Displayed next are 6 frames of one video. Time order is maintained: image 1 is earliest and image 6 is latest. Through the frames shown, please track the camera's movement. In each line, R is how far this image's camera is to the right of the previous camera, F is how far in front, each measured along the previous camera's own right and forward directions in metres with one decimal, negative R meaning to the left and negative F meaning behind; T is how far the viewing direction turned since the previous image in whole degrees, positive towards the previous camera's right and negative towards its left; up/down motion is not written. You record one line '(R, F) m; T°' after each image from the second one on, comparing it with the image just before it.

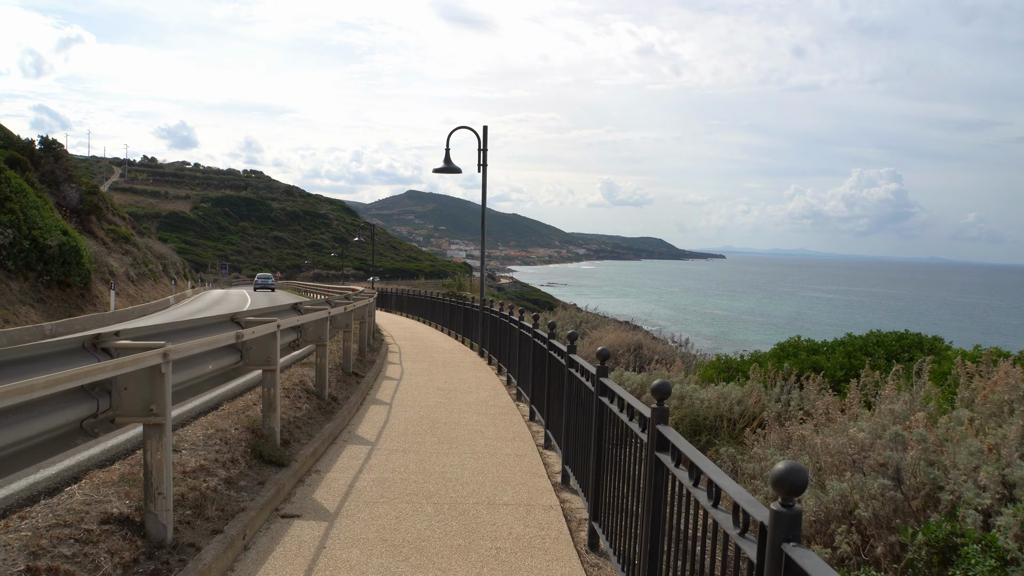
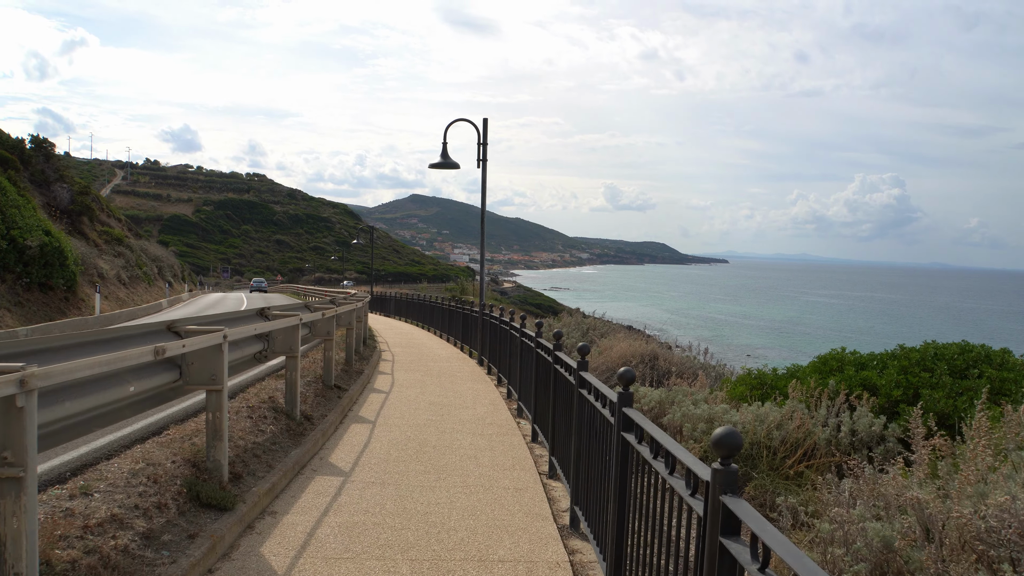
(0.0, +1.1) m; 0°
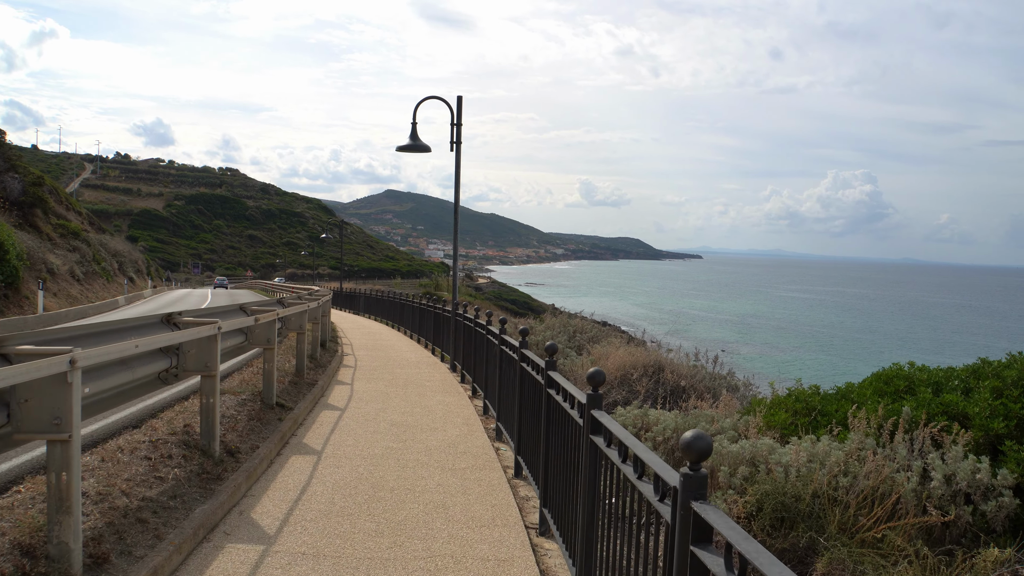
(0.0, +1.5) m; +2°
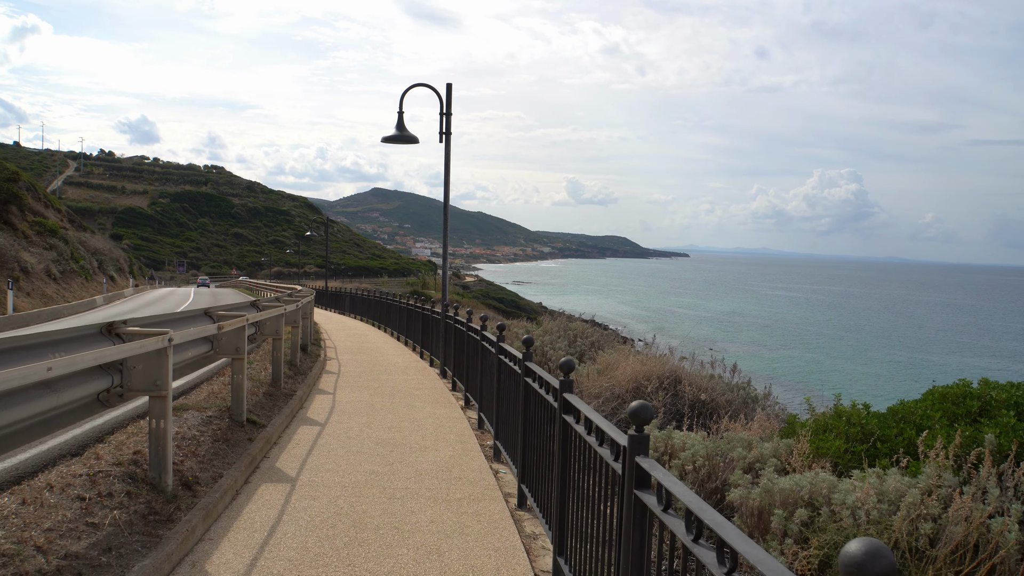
(-0.1, +0.8) m; +1°
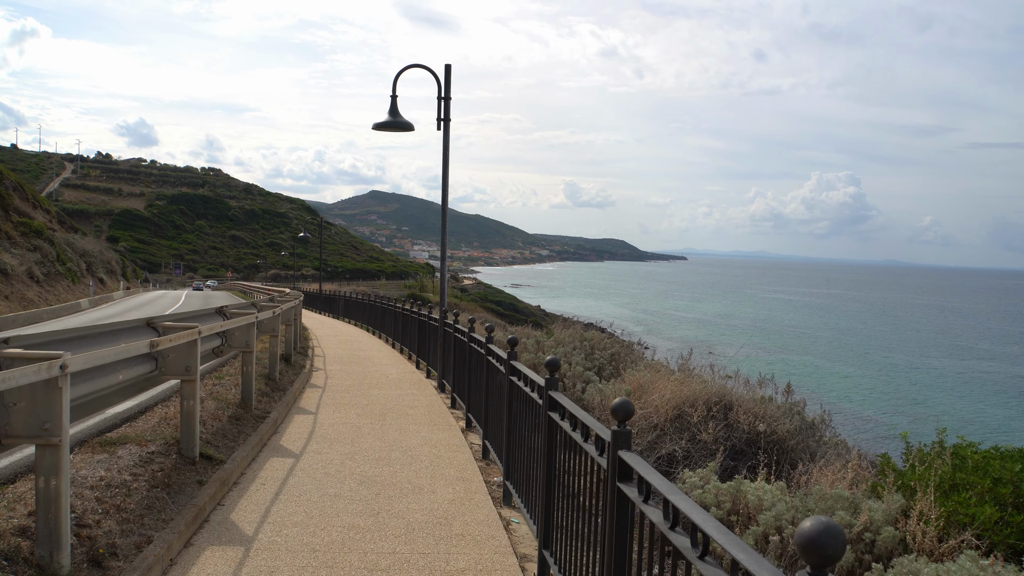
(-0.1, +1.3) m; 0°
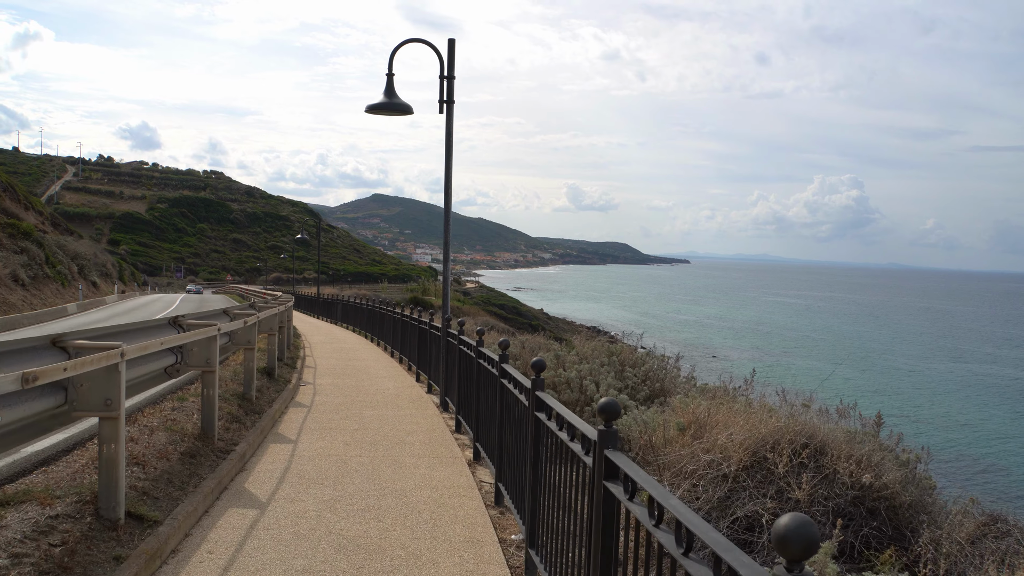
(-0.1, +1.4) m; 0°
